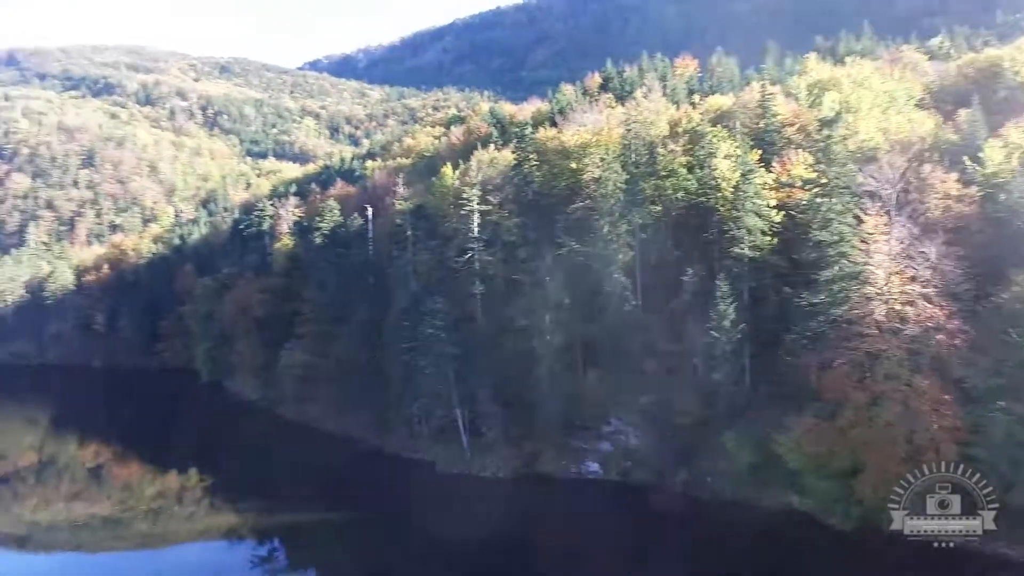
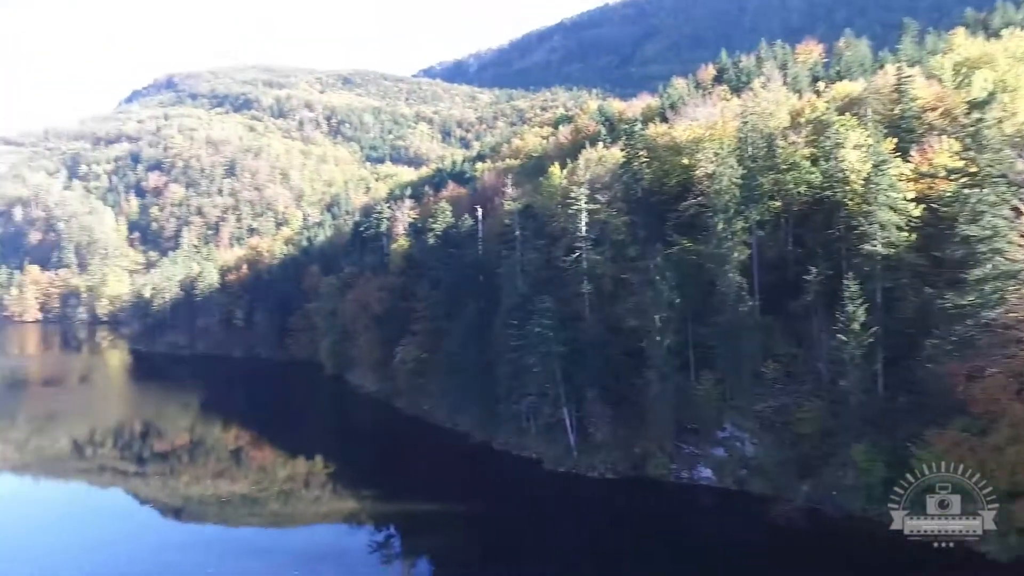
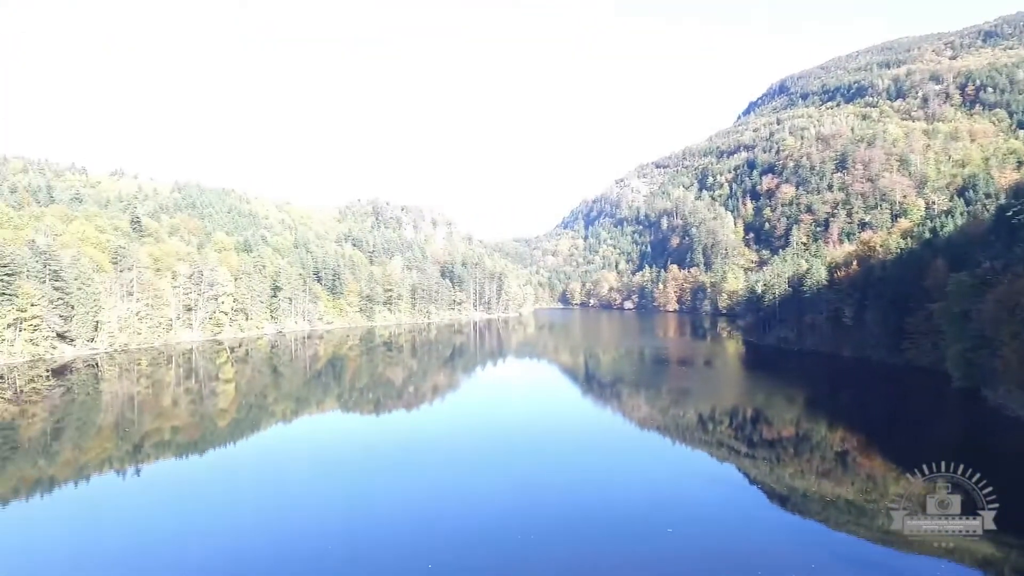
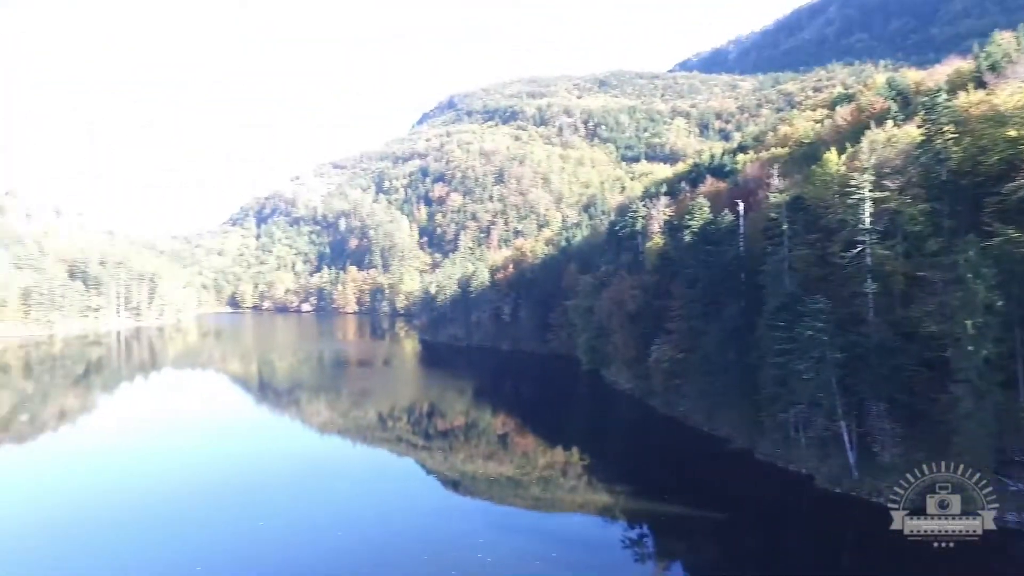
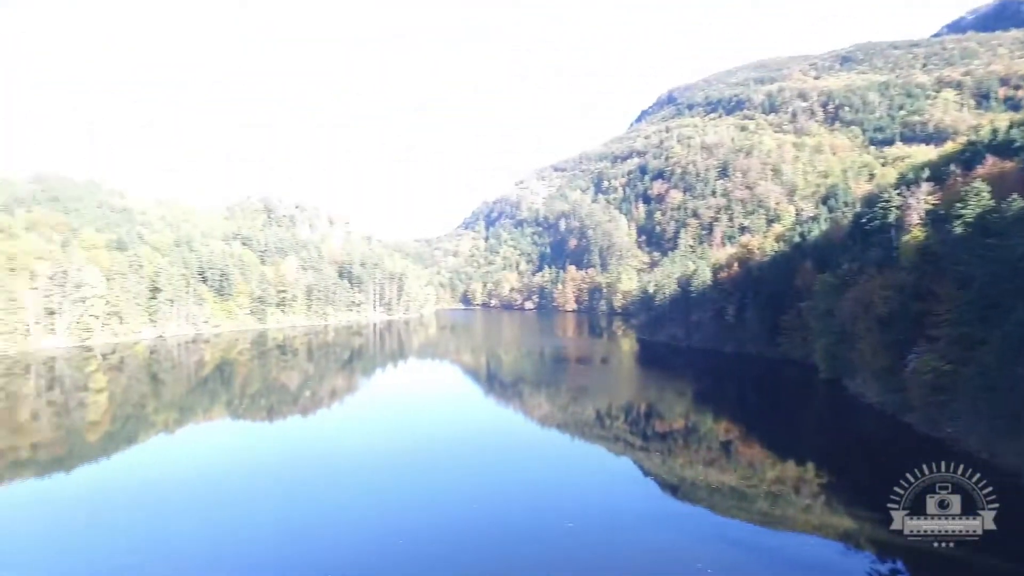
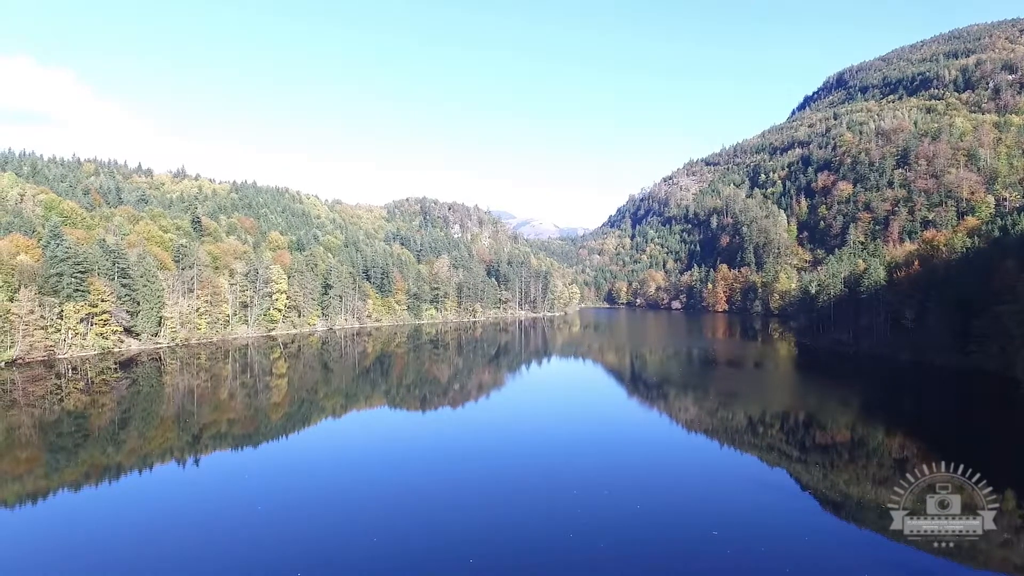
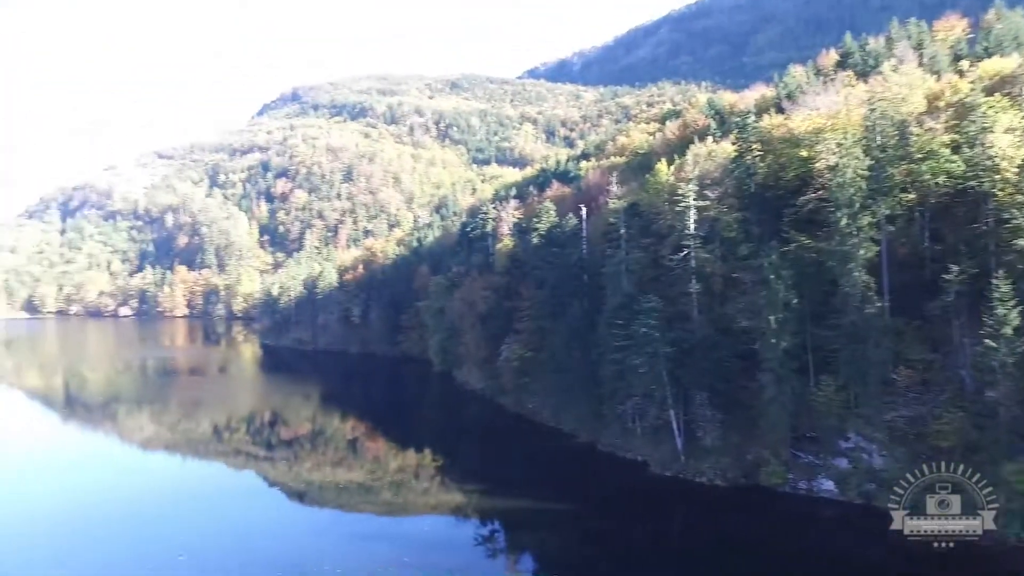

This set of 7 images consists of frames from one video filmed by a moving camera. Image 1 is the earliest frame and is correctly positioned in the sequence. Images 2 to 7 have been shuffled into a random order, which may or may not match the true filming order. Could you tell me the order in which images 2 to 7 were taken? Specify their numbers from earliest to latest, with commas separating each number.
2, 7, 4, 5, 3, 6
